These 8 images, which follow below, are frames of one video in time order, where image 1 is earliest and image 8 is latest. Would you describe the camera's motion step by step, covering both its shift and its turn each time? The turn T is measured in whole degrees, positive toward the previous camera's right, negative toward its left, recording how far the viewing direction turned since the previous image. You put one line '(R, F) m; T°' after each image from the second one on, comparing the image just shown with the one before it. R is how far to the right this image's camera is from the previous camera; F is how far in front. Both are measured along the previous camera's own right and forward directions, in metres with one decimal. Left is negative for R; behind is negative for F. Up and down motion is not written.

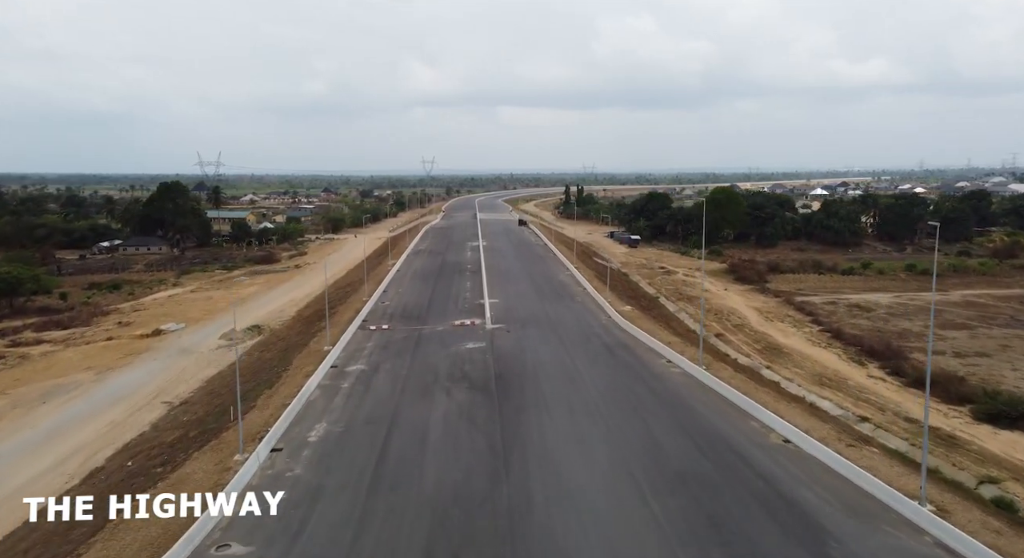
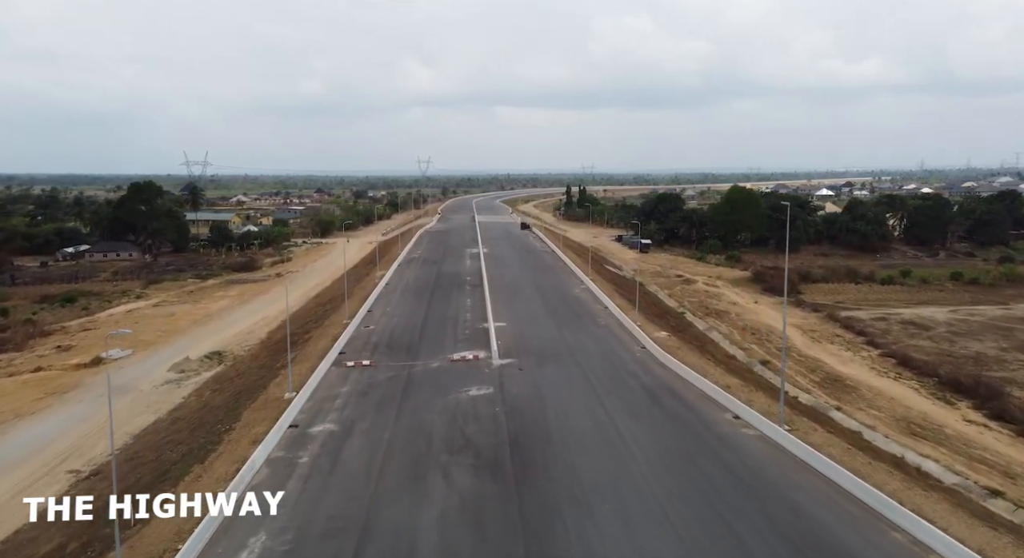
(-0.6, +6.4) m; 0°
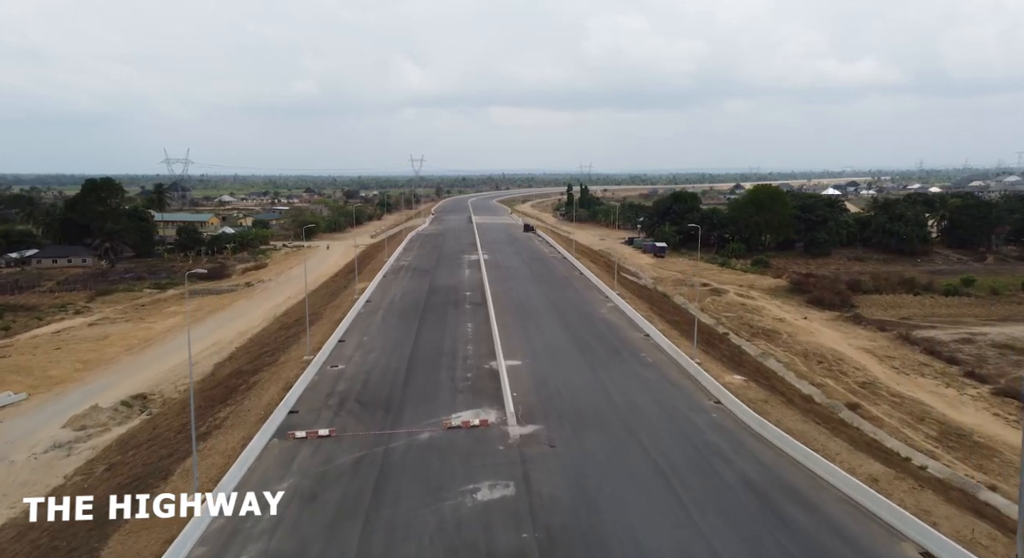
(-0.7, +8.0) m; 0°
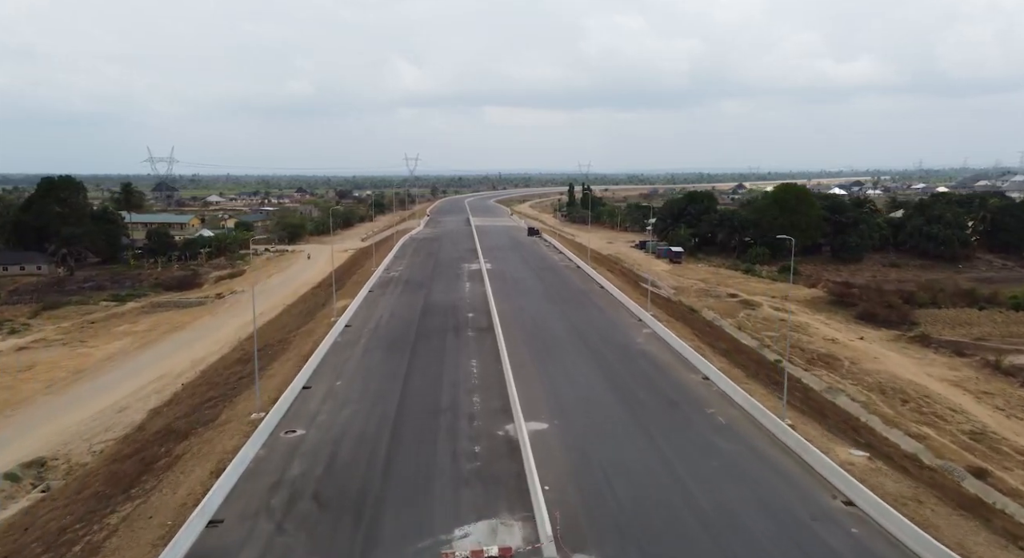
(-0.6, +6.4) m; 0°
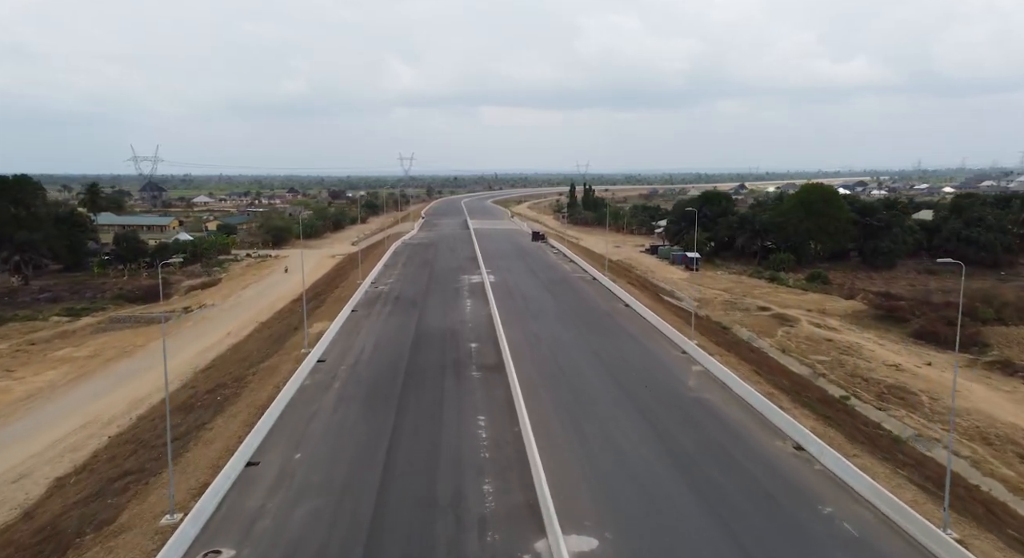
(-0.6, +5.7) m; 0°
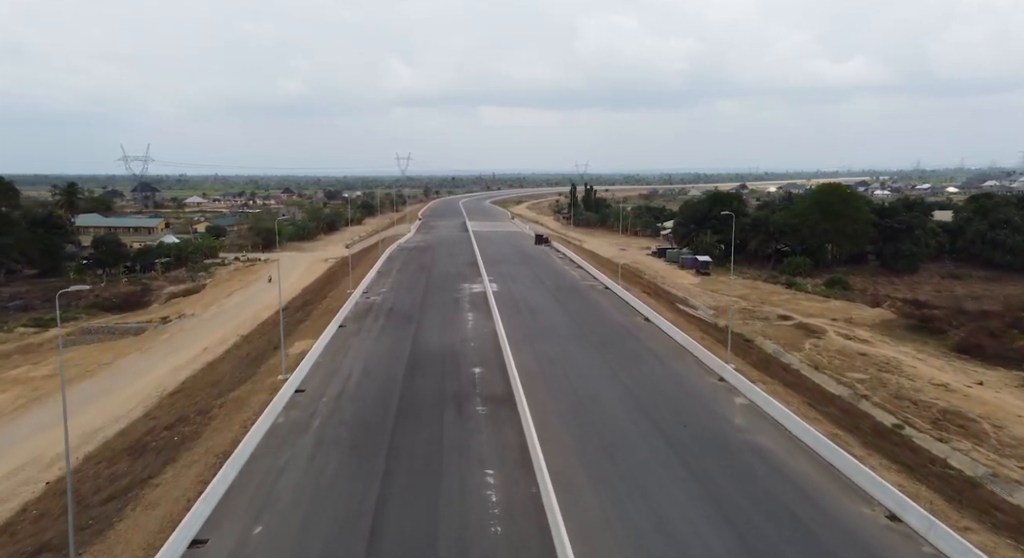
(-0.3, +3.3) m; 0°
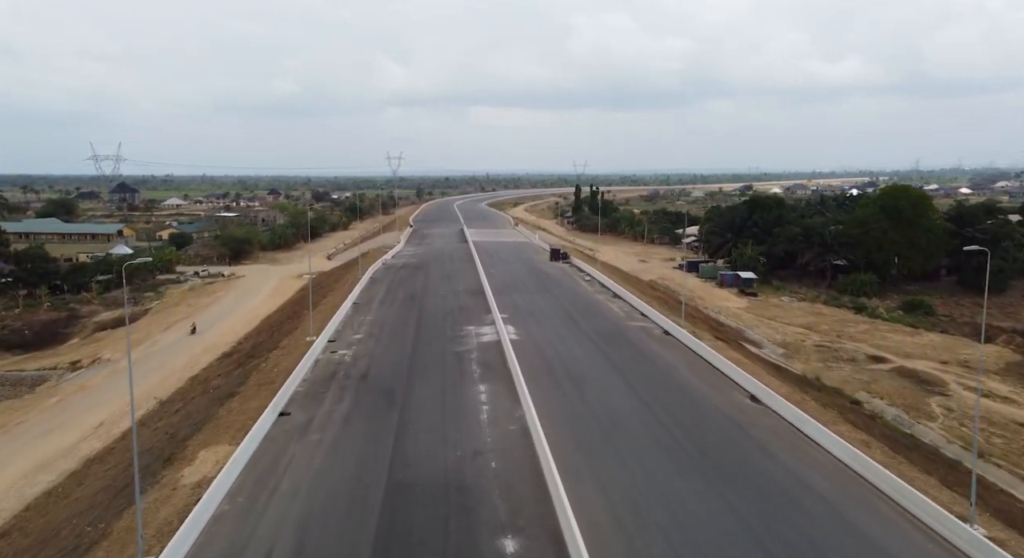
(-1.1, +9.9) m; +1°
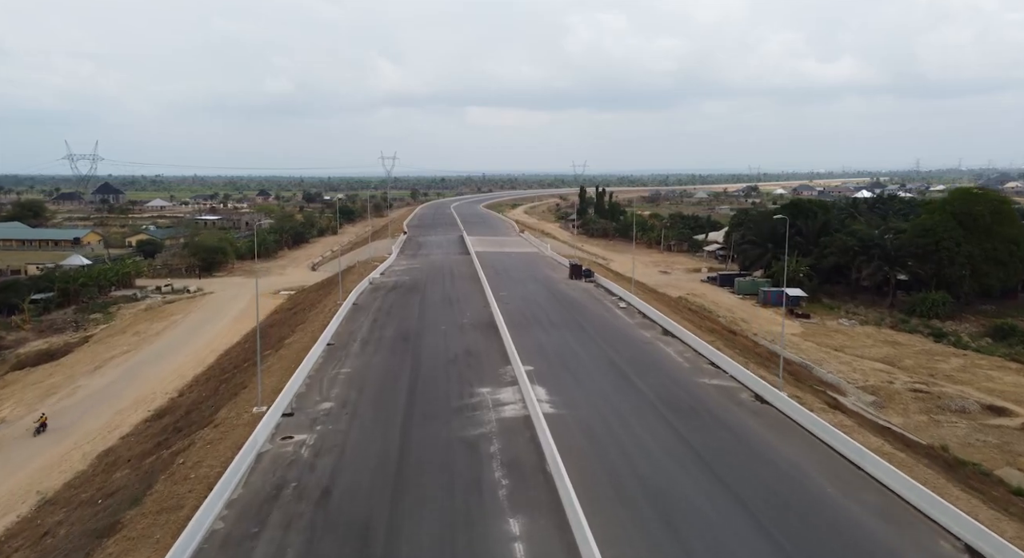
(-0.9, +7.5) m; 0°
